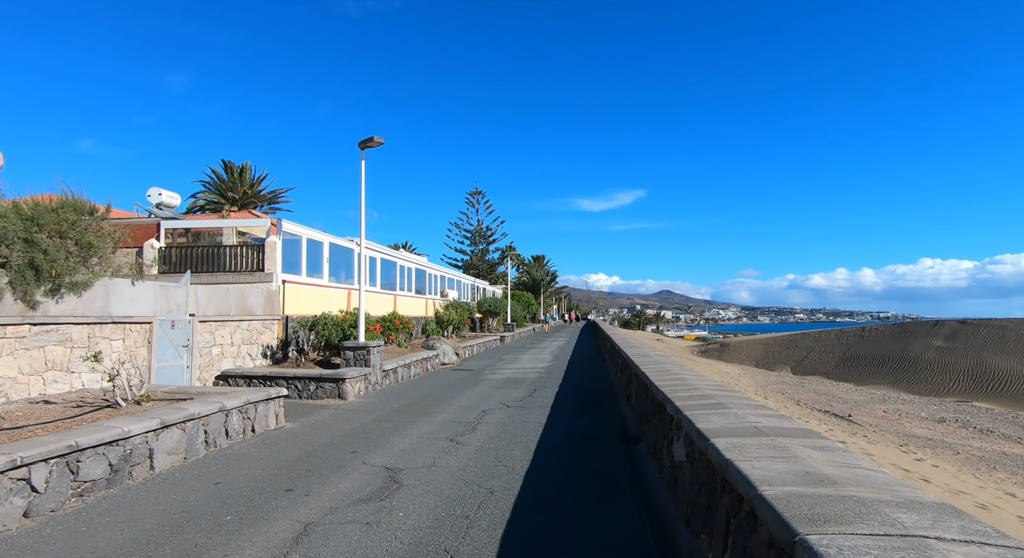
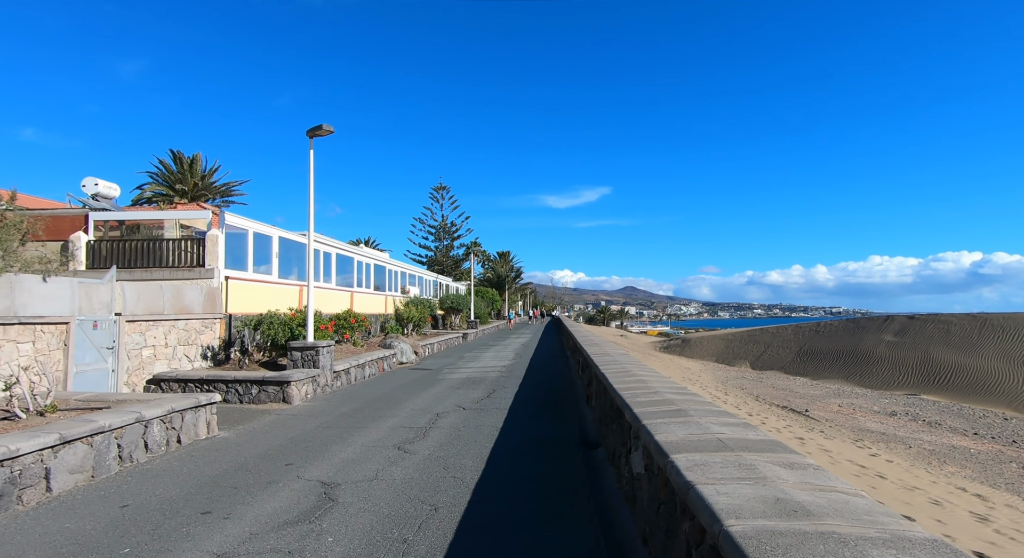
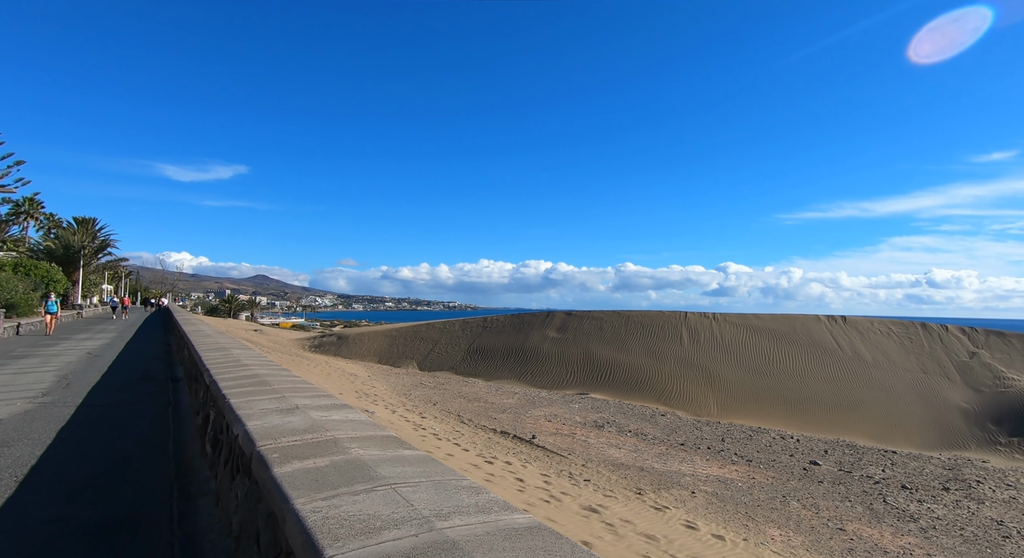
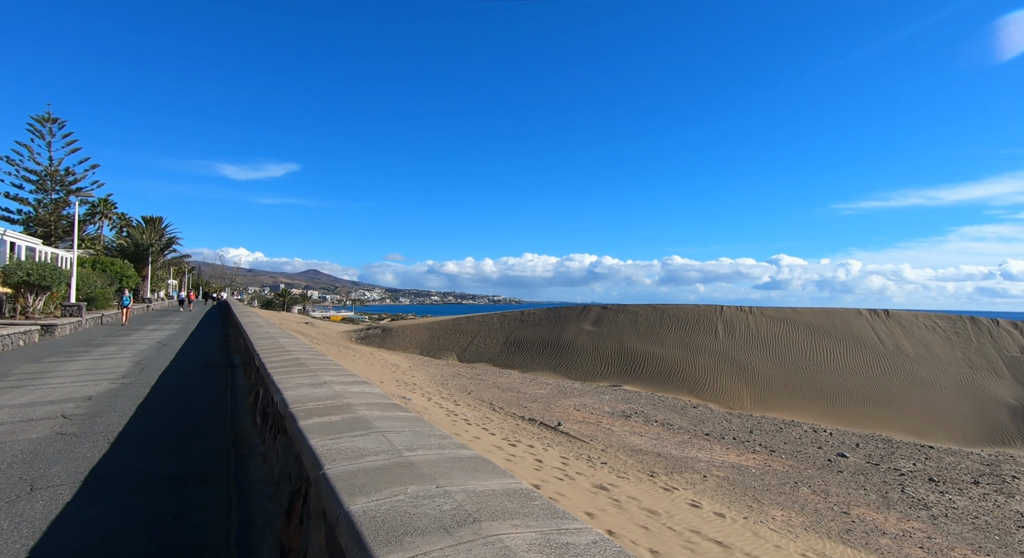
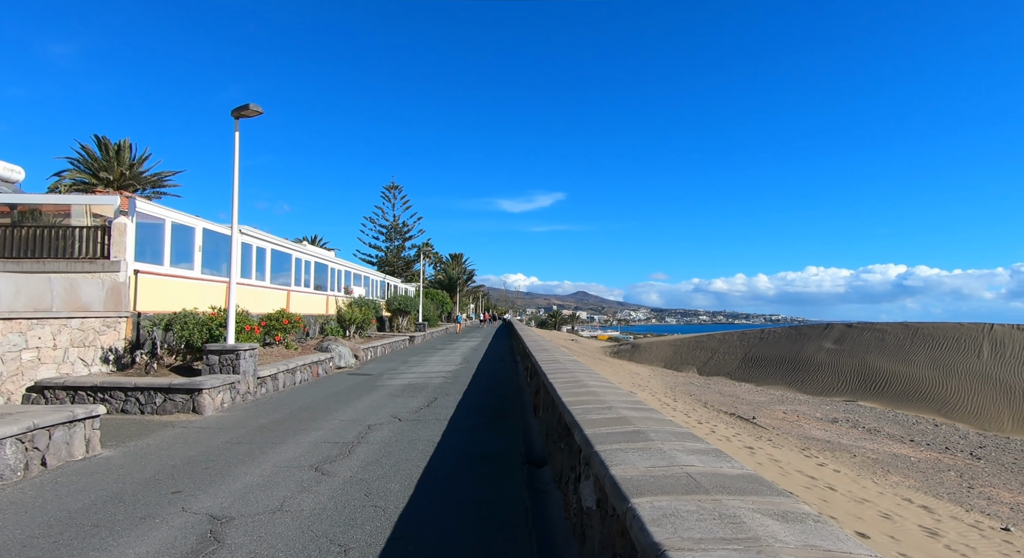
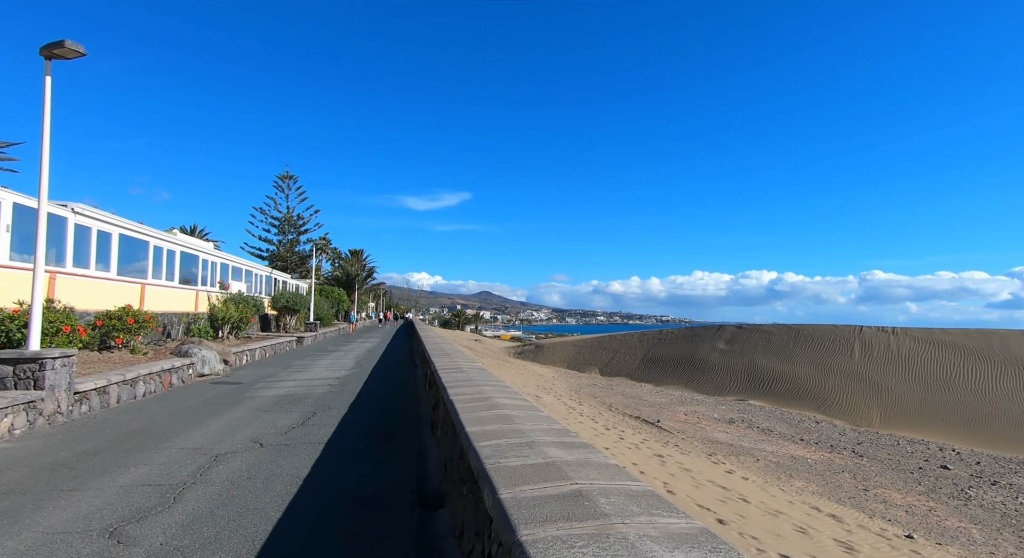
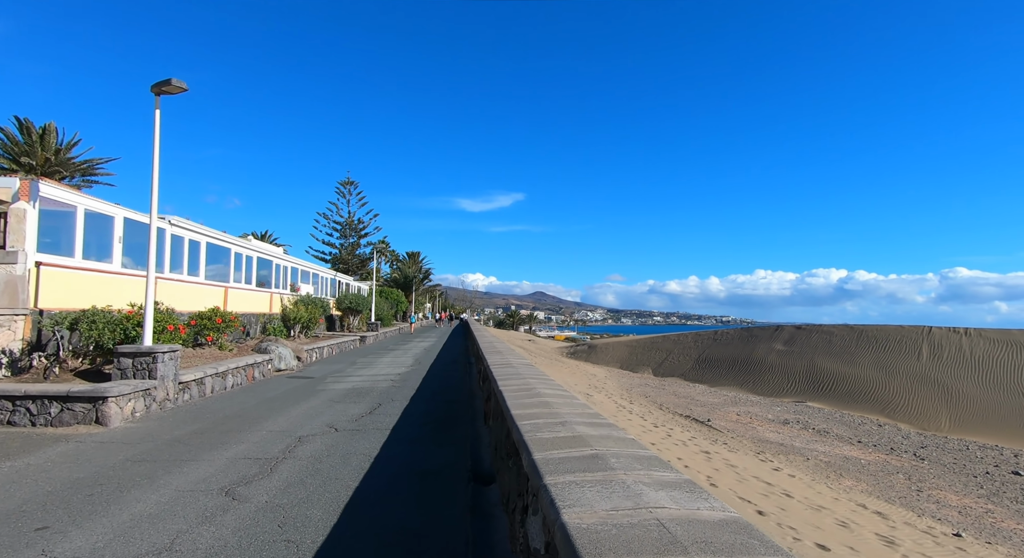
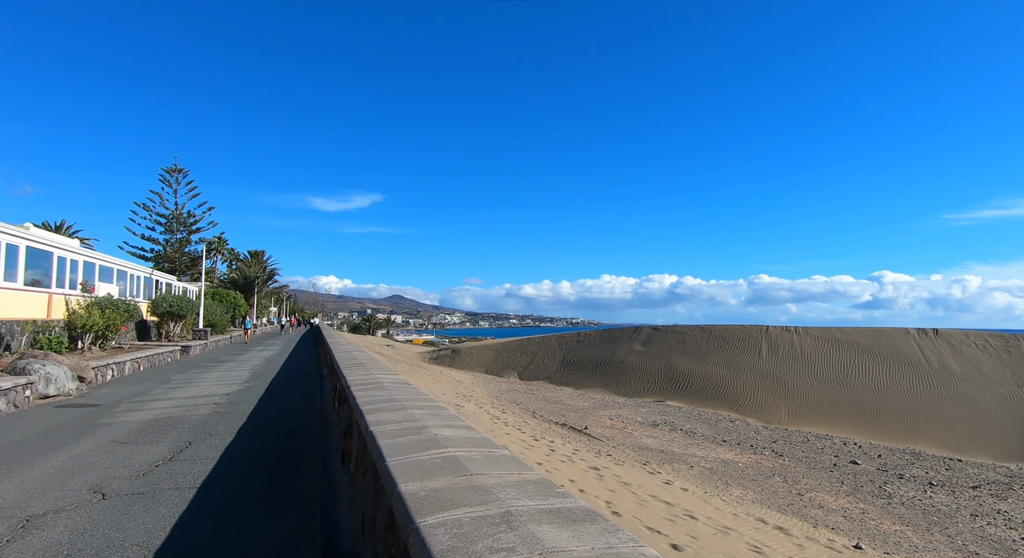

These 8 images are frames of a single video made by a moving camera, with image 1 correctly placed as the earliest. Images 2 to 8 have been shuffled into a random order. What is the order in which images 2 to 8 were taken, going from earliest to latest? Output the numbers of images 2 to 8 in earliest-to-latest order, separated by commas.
2, 5, 7, 6, 8, 4, 3
